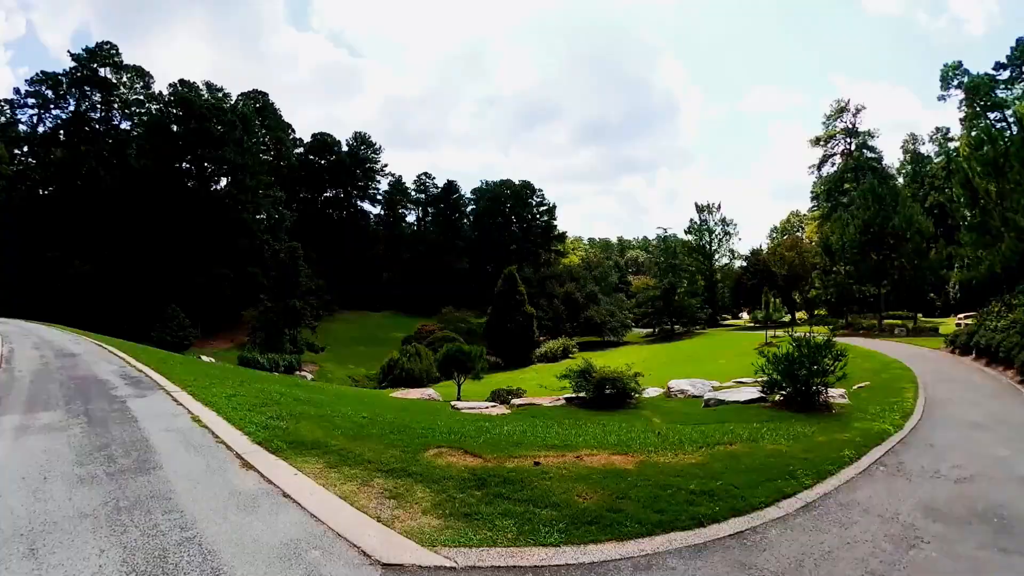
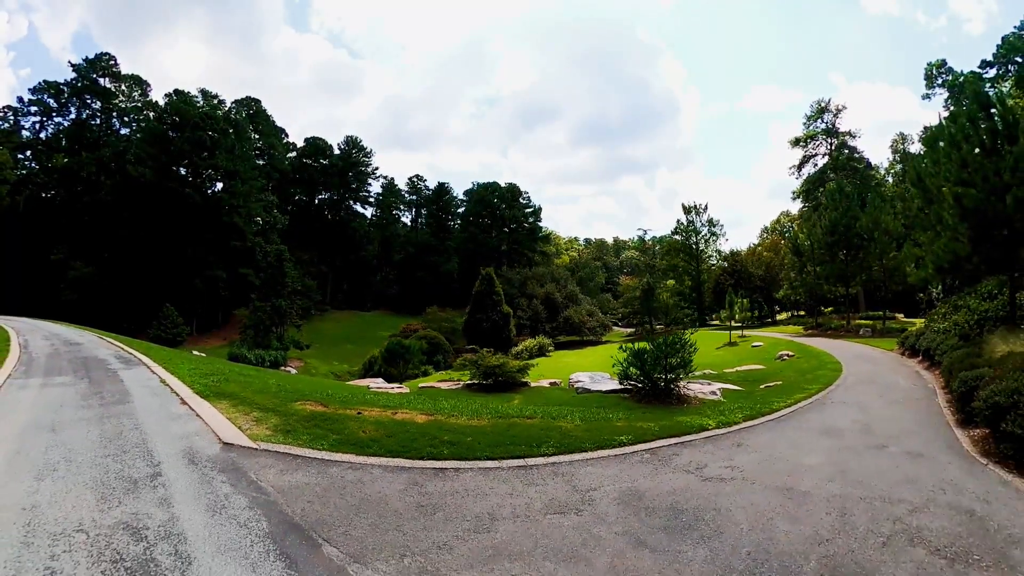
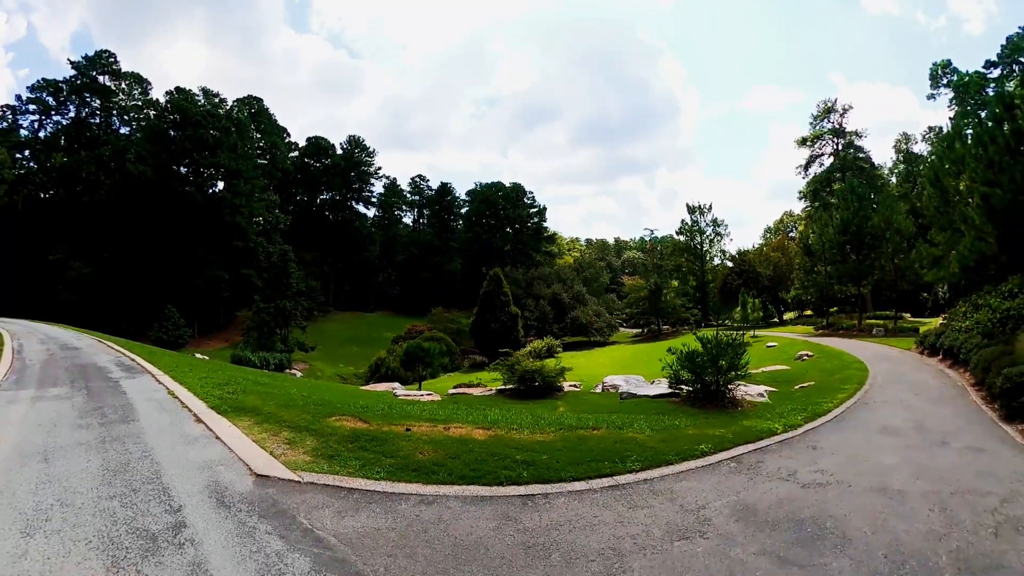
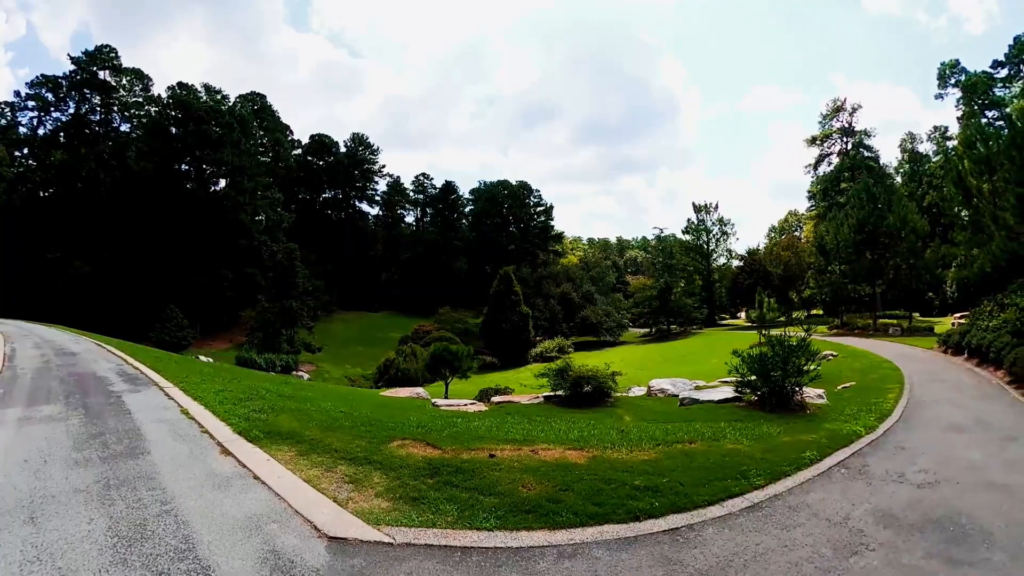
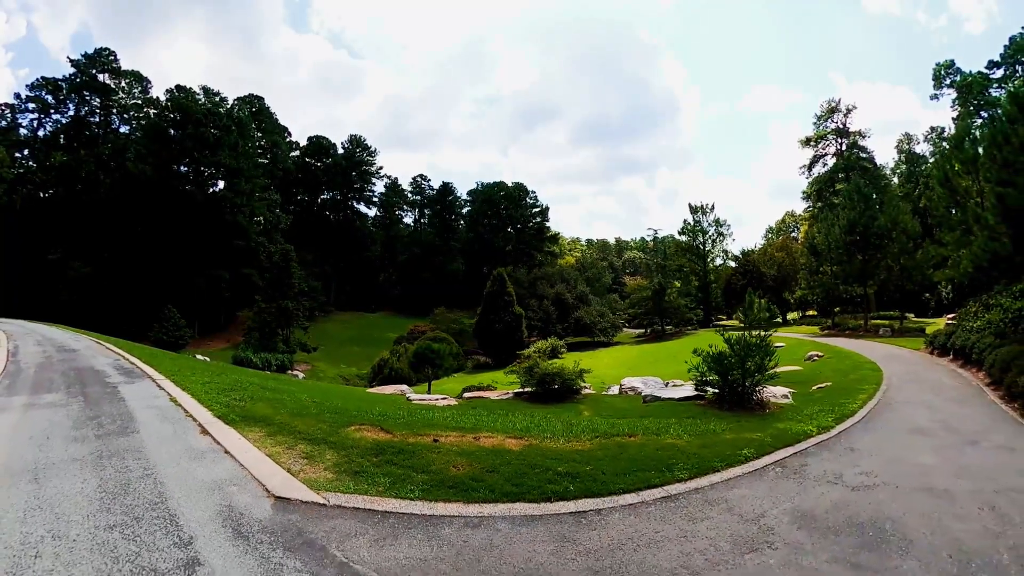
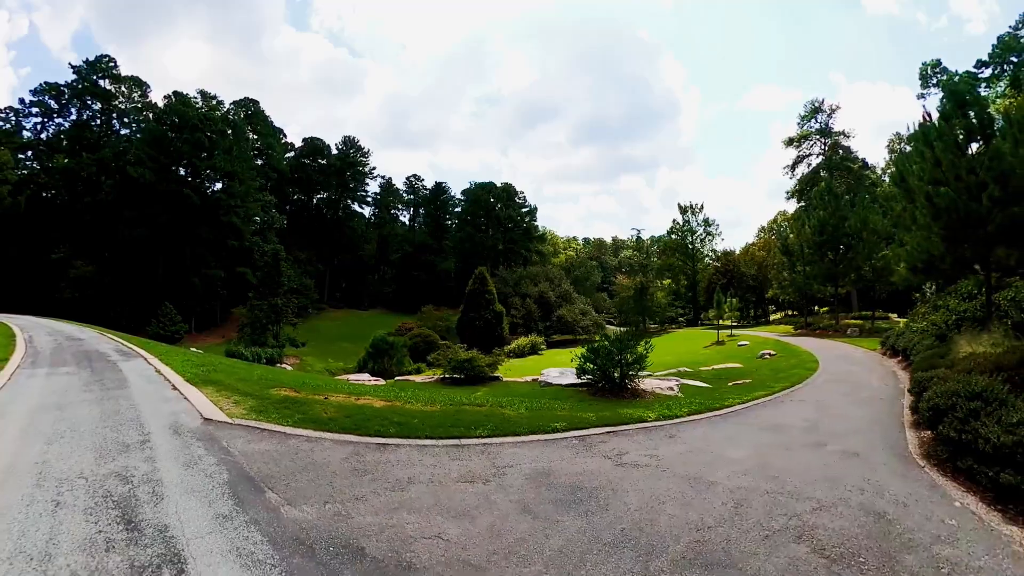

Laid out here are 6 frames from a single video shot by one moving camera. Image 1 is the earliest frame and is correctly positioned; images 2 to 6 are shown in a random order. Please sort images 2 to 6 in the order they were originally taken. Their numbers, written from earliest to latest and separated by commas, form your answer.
4, 5, 3, 2, 6
